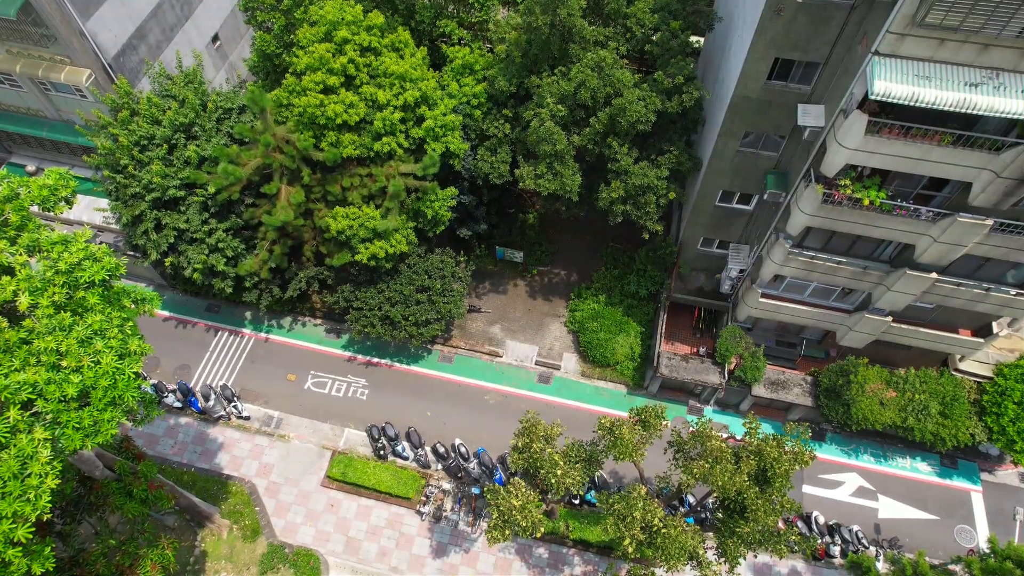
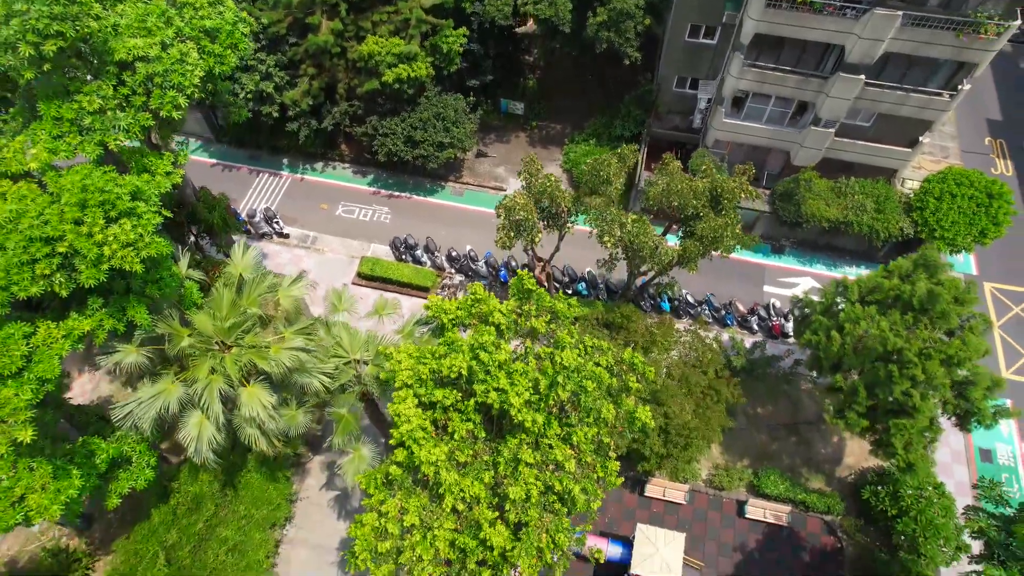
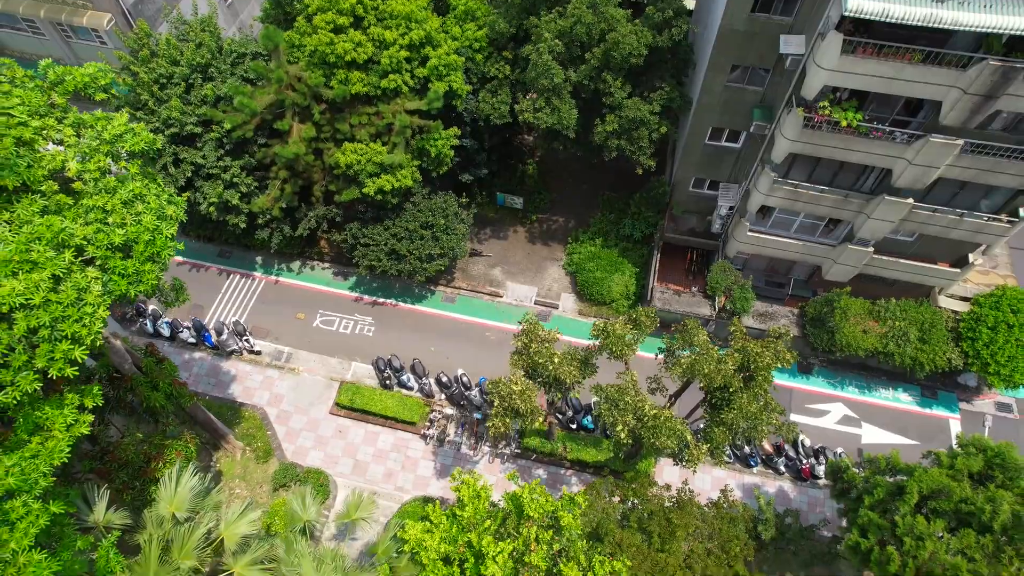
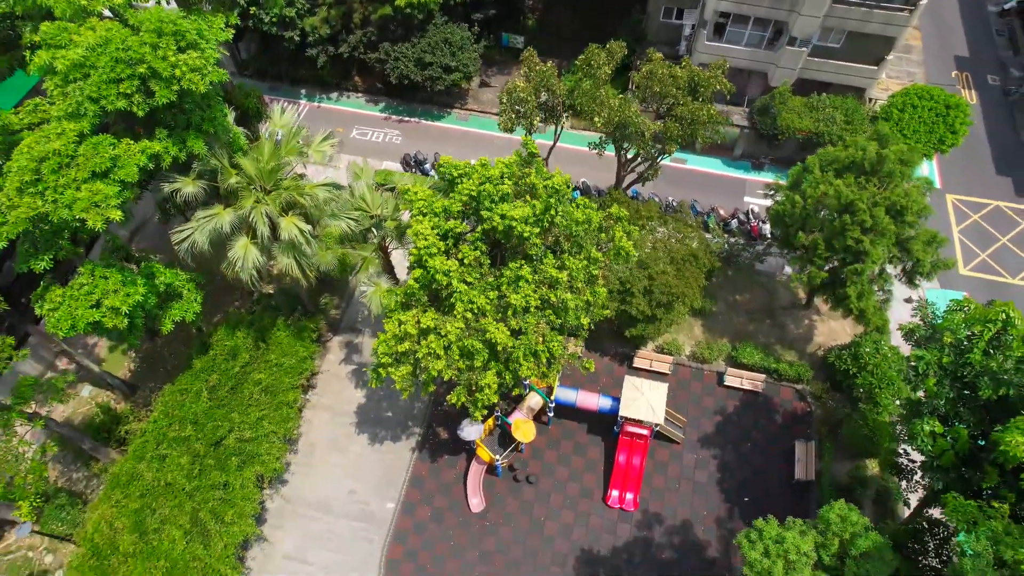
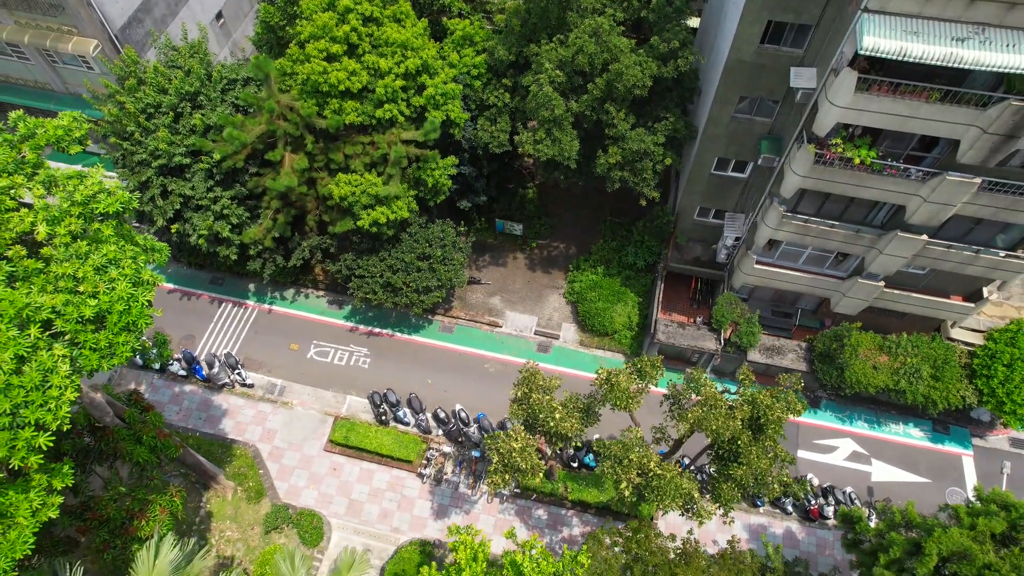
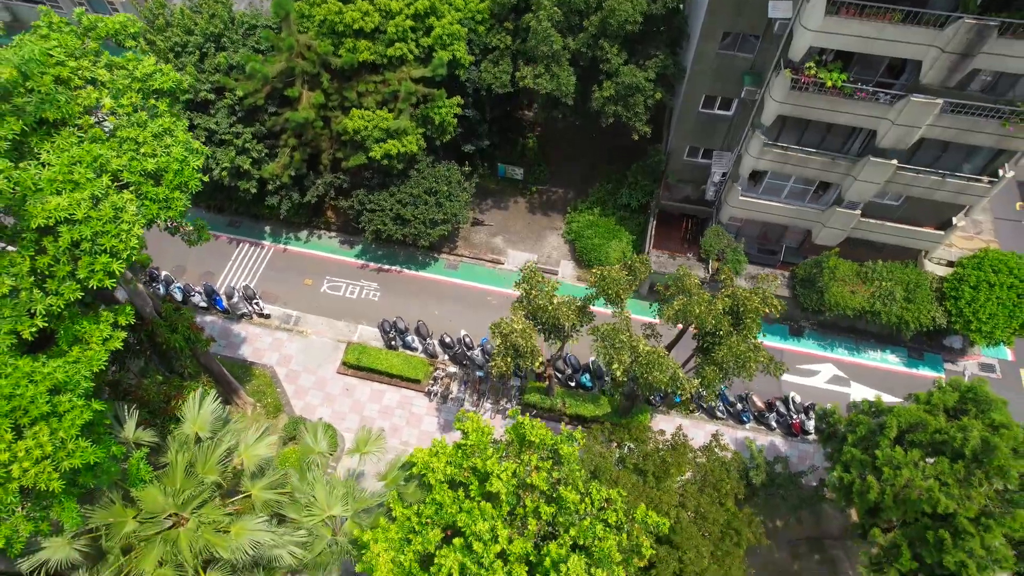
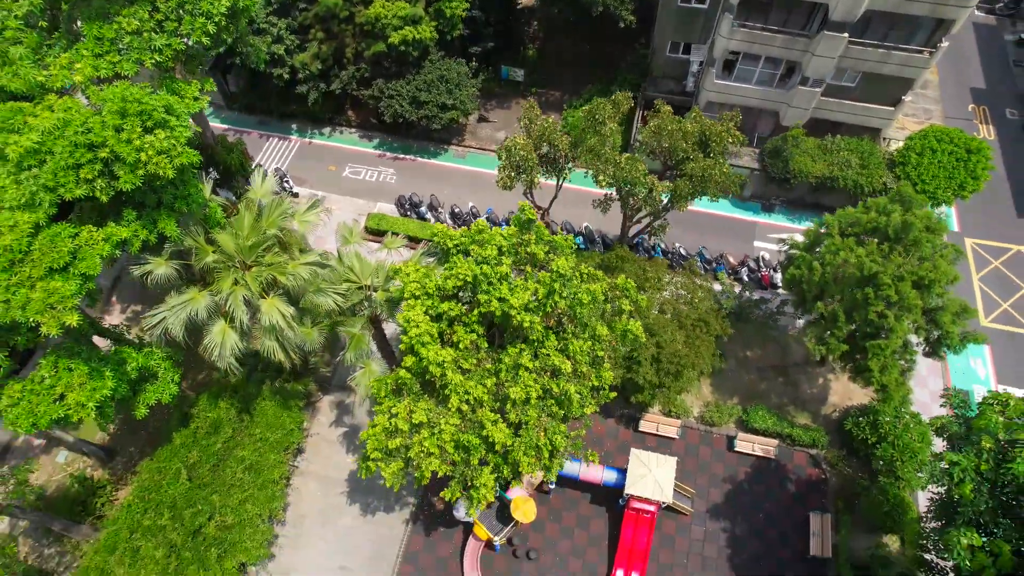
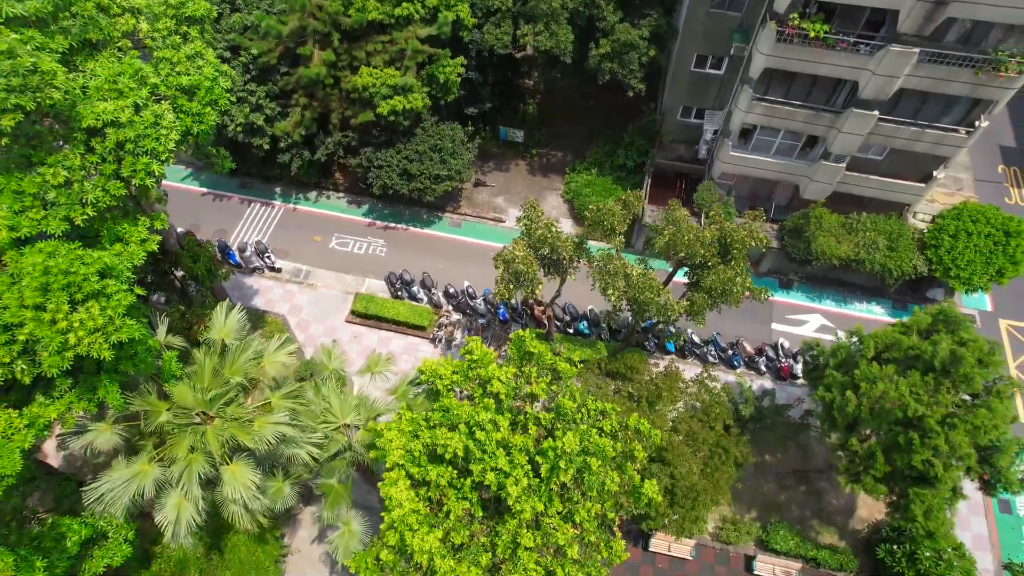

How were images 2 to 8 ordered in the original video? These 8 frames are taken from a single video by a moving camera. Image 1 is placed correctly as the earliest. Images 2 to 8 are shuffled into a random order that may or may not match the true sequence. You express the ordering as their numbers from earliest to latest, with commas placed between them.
5, 3, 6, 8, 2, 7, 4
